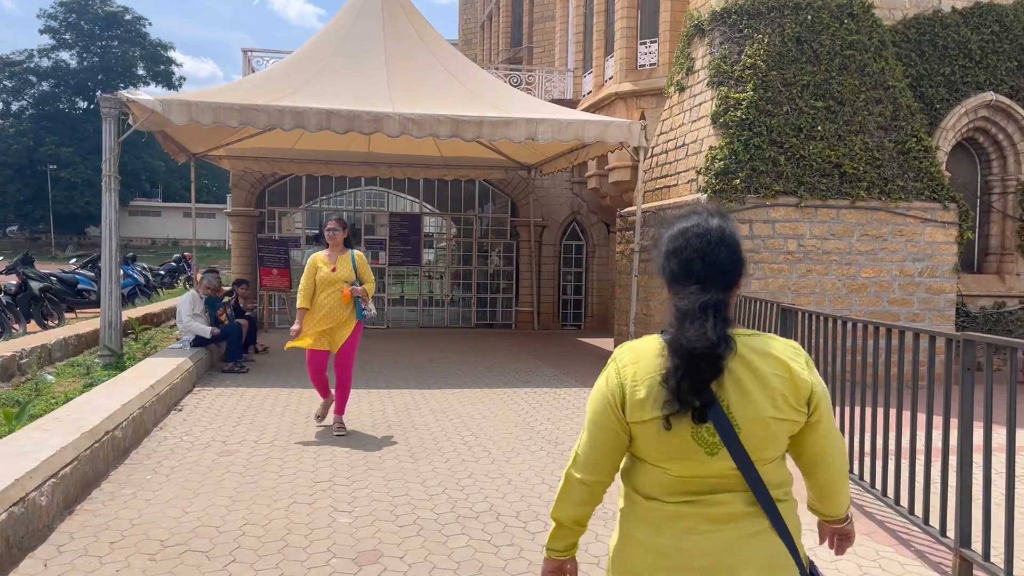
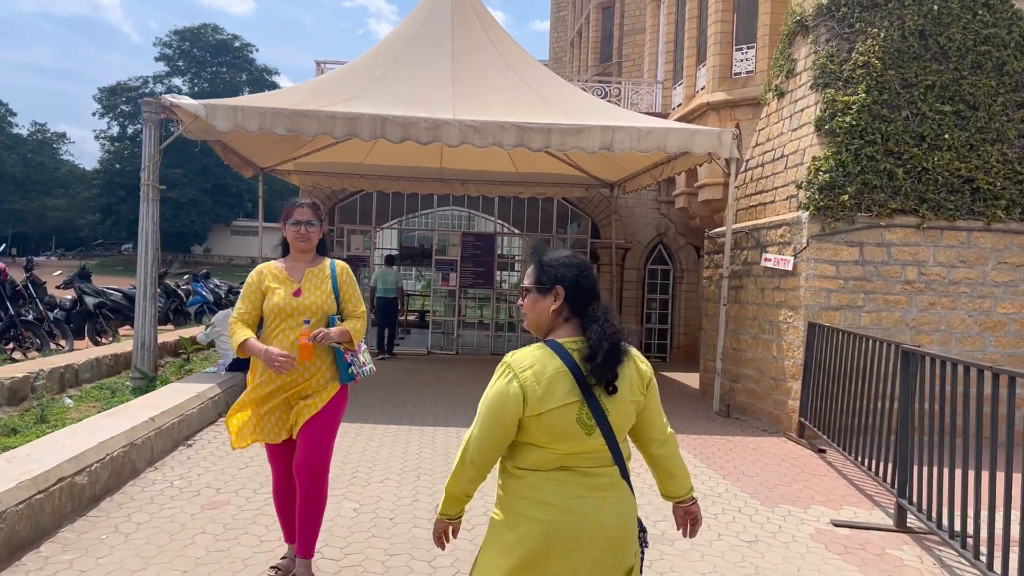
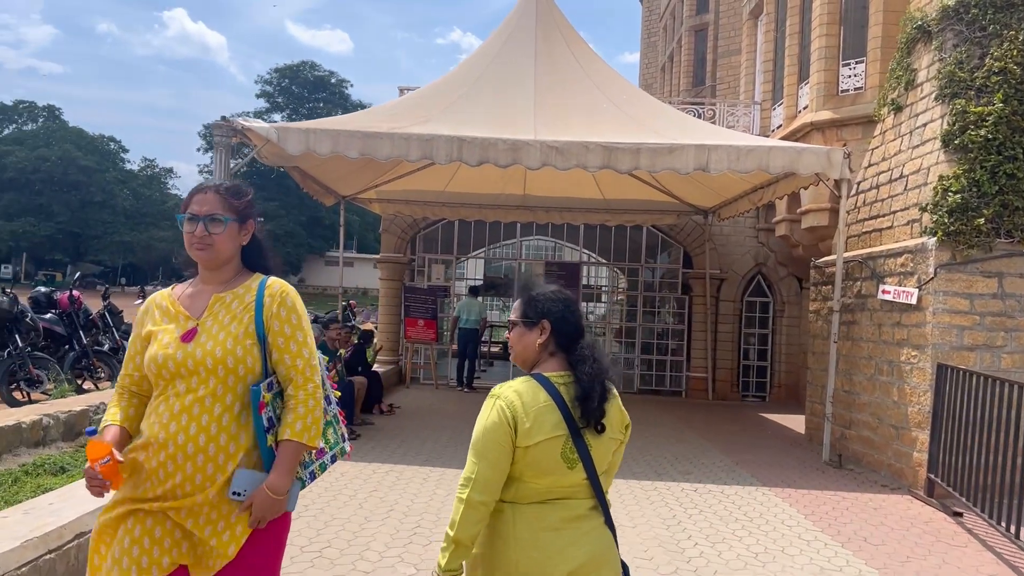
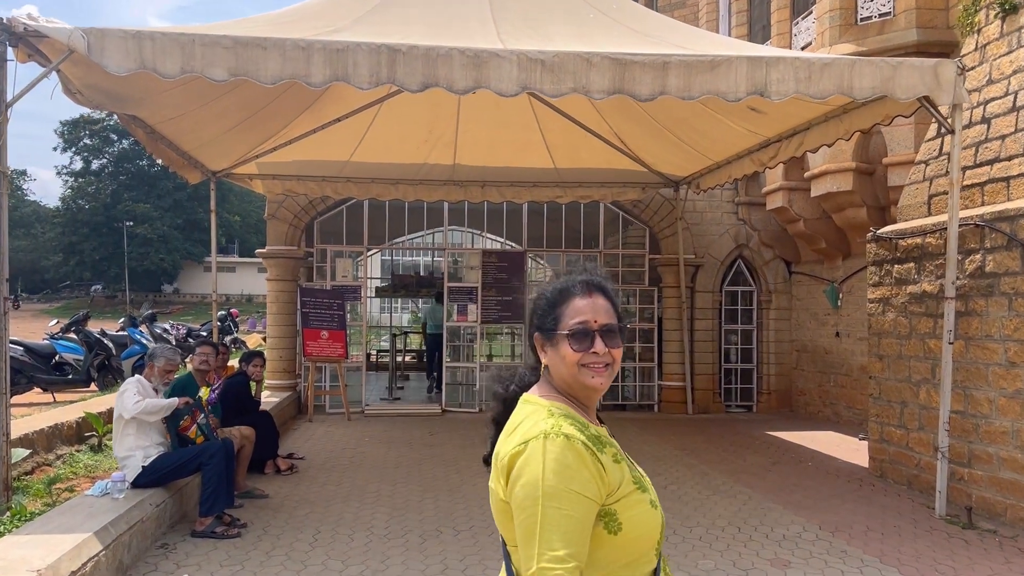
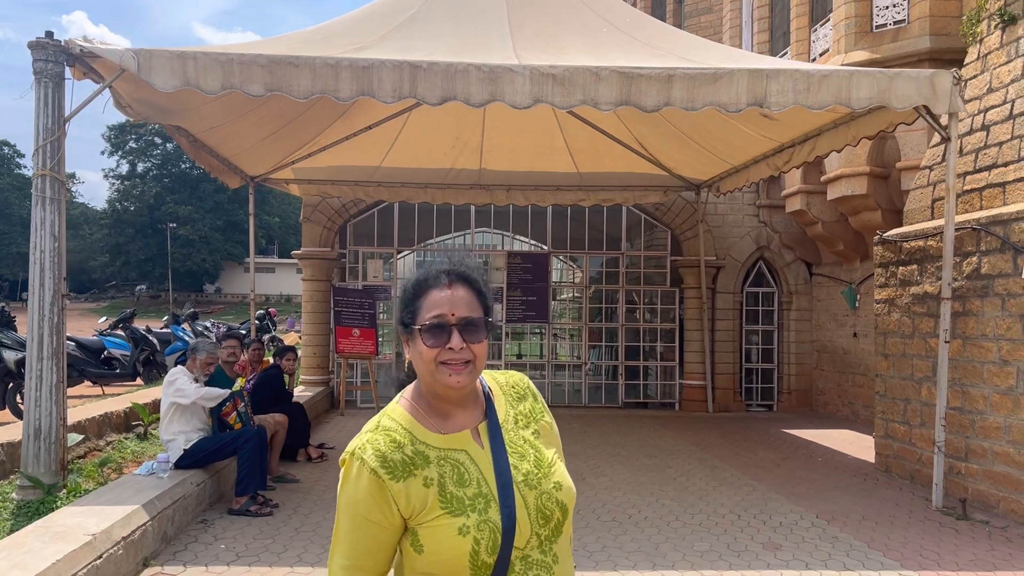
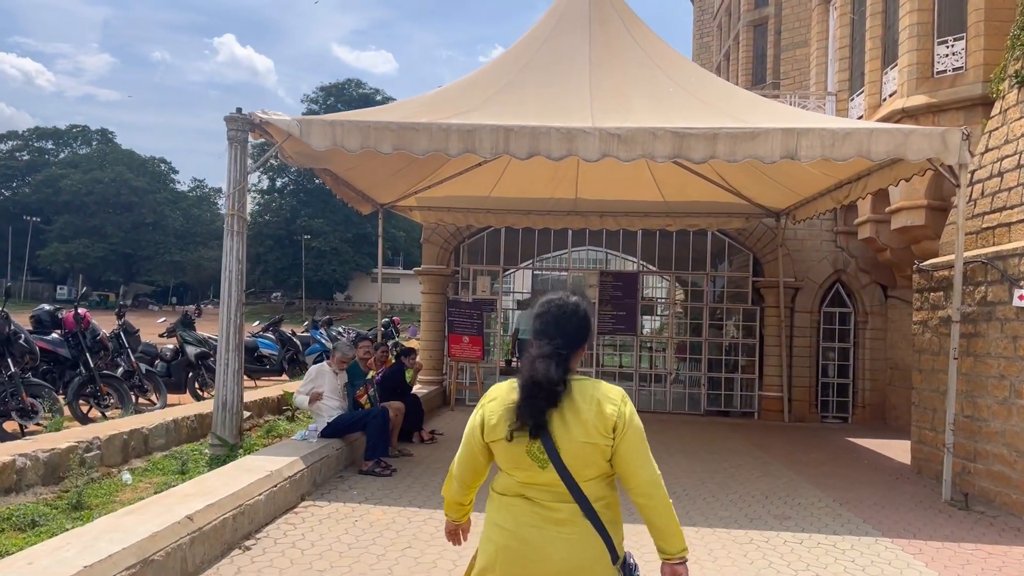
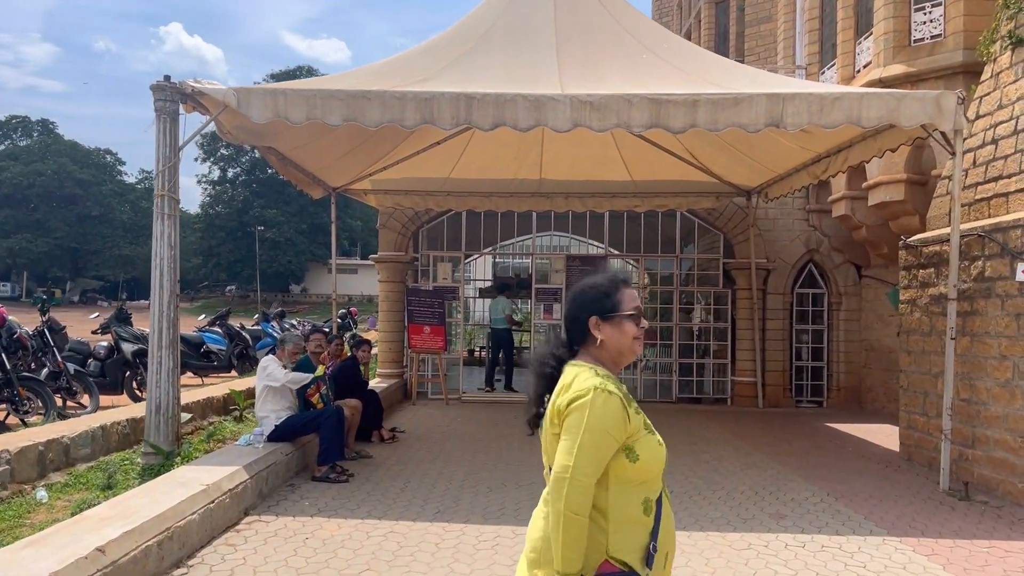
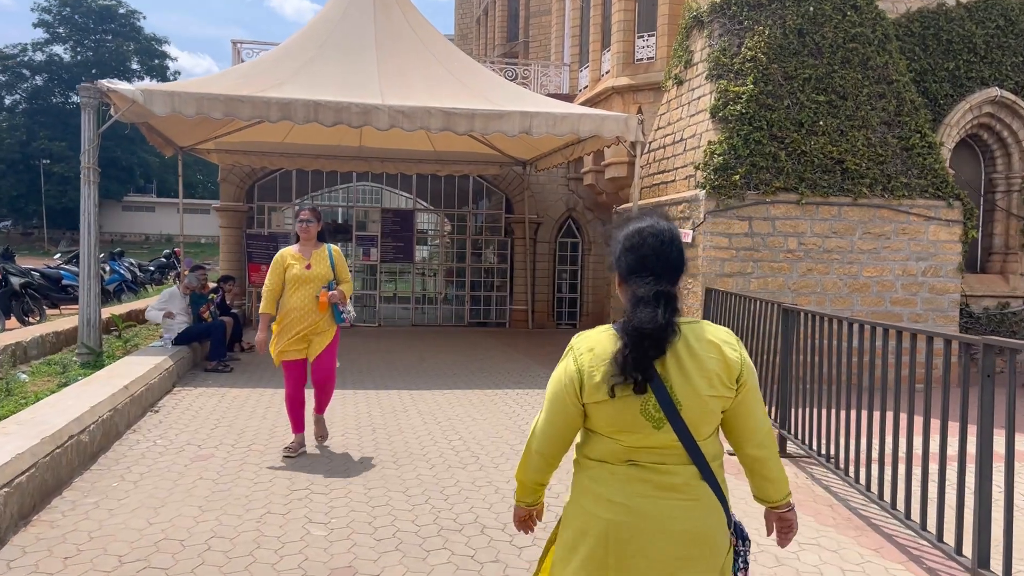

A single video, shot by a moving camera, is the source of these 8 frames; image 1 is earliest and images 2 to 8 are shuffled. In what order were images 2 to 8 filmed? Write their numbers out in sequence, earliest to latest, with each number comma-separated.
8, 2, 3, 6, 7, 5, 4
